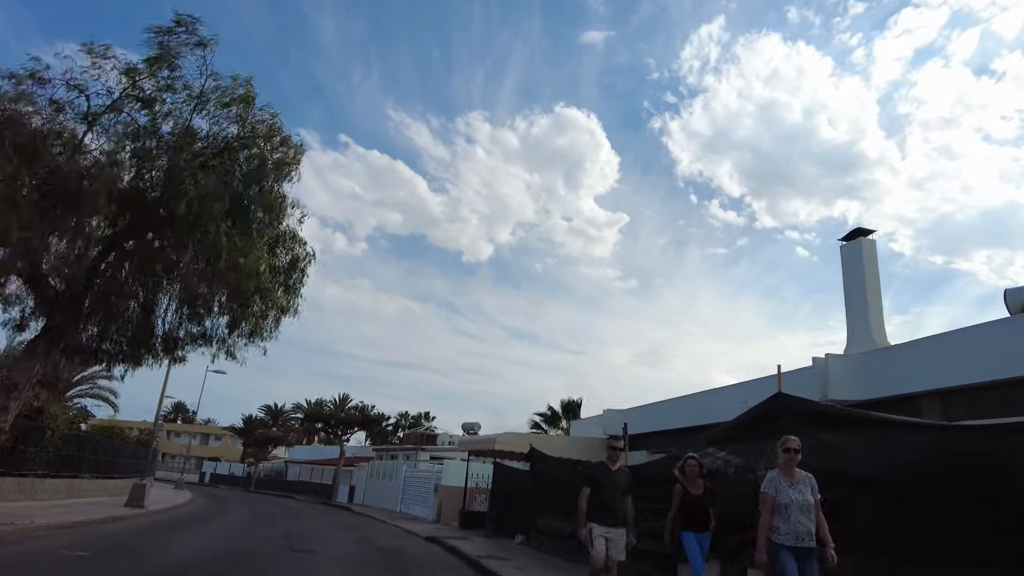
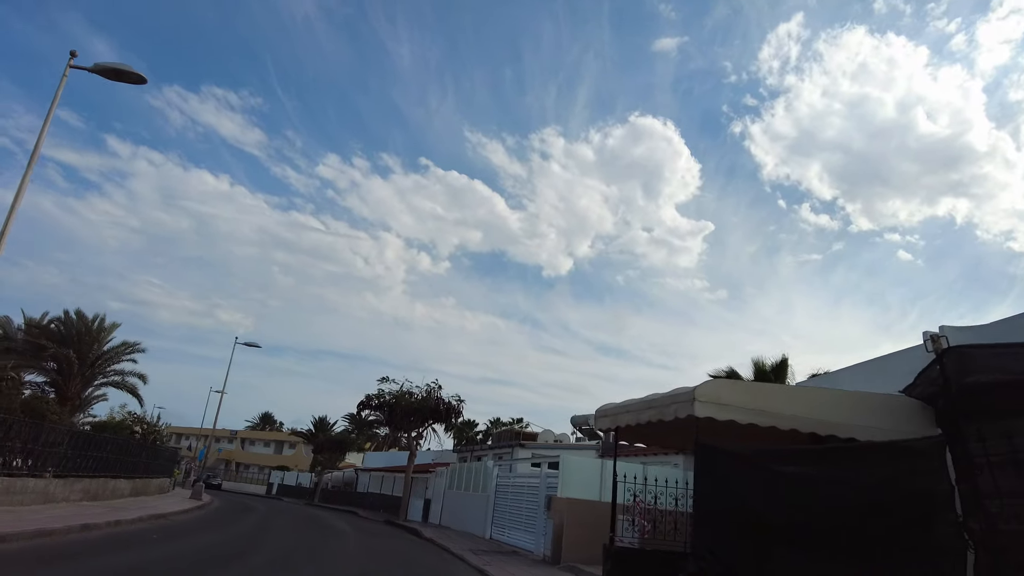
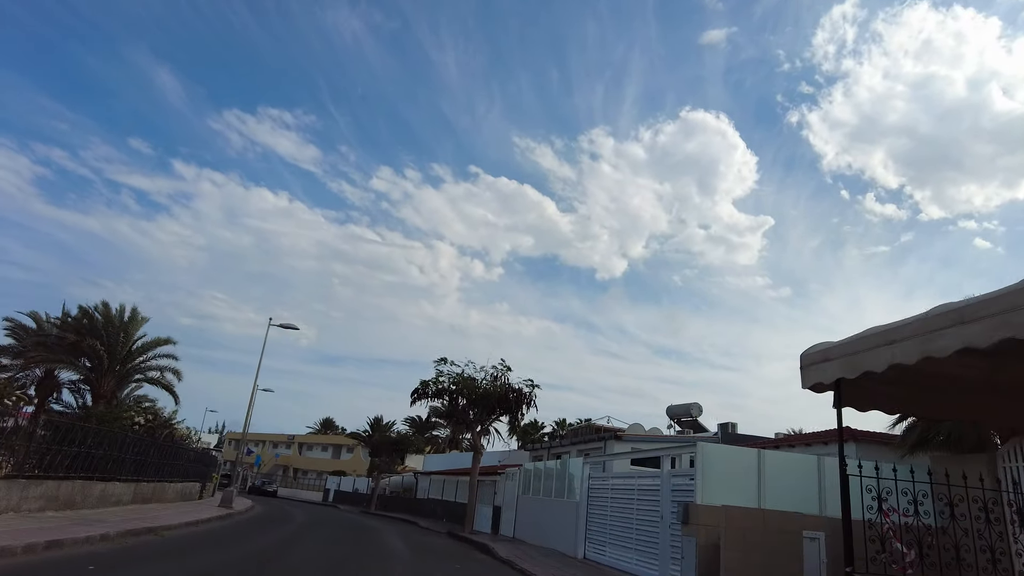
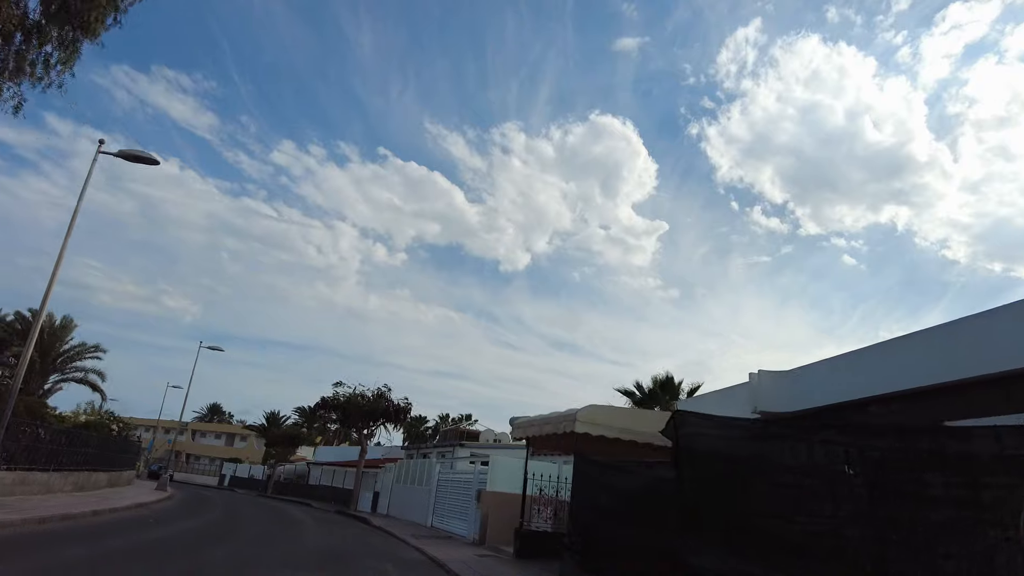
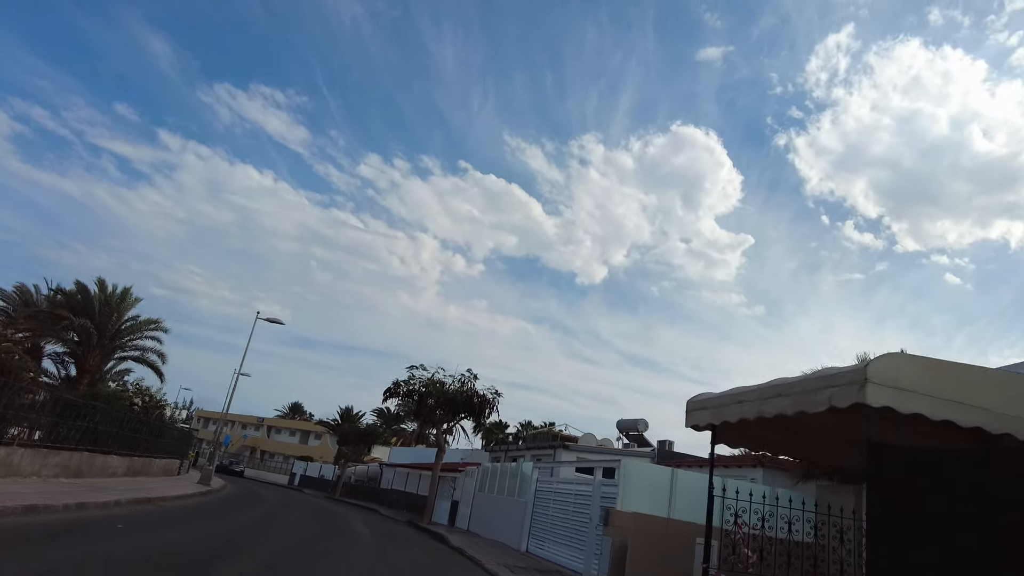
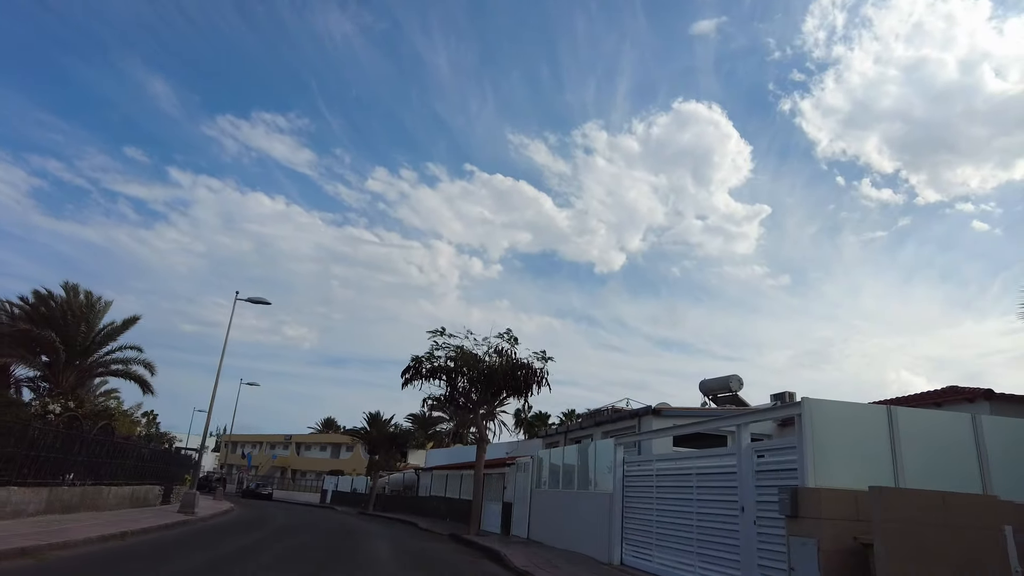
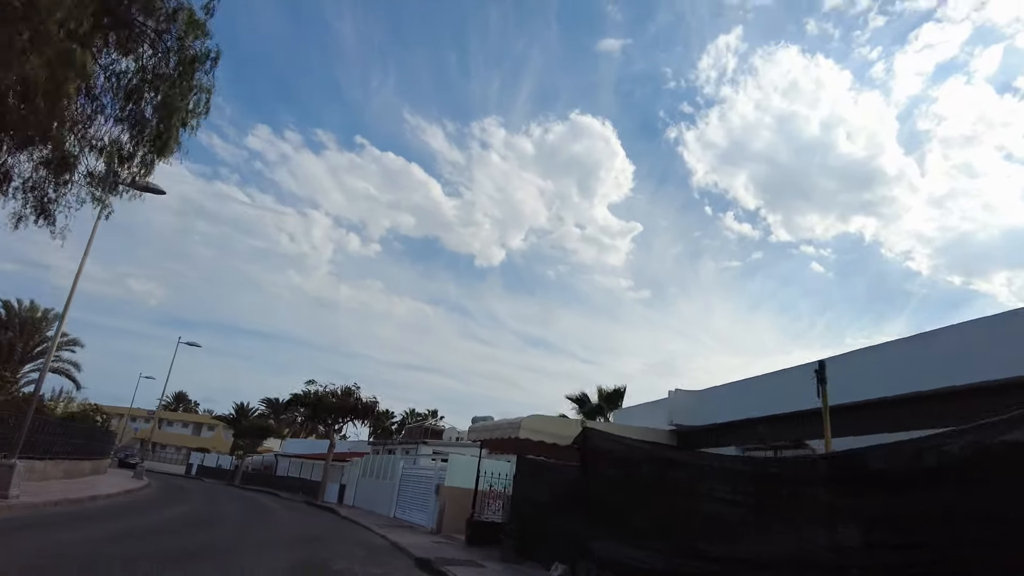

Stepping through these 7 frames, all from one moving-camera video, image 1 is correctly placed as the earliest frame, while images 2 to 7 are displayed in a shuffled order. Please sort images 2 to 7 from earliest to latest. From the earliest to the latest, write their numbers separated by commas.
7, 4, 2, 5, 3, 6
